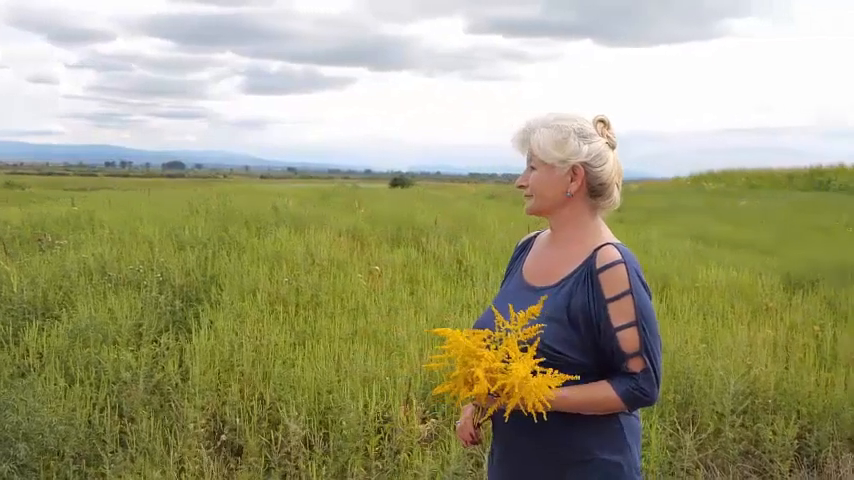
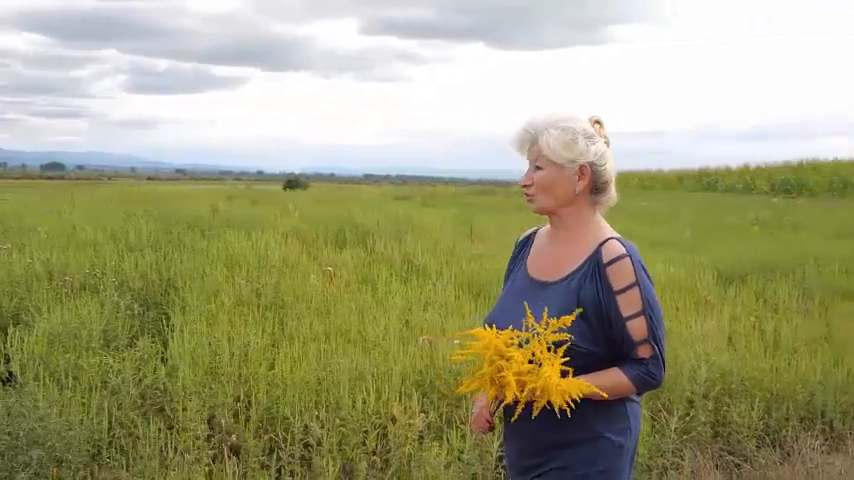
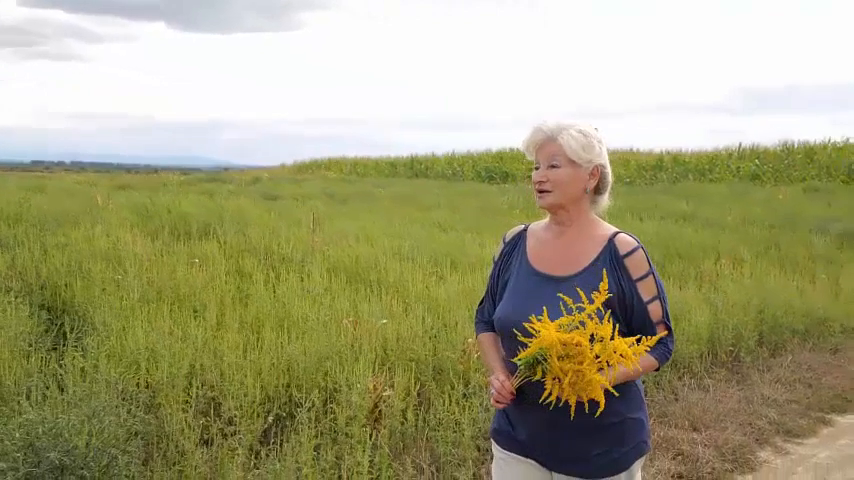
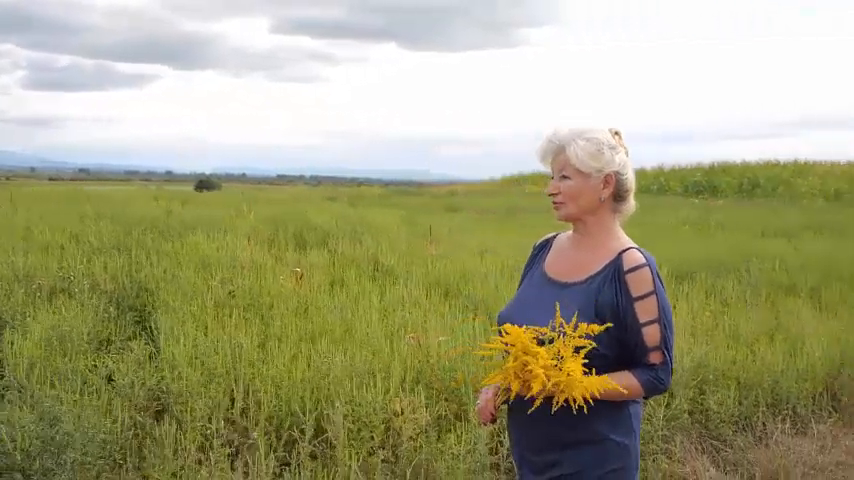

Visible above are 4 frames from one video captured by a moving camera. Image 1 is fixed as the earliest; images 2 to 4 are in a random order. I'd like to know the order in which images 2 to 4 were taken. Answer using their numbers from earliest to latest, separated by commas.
2, 4, 3
